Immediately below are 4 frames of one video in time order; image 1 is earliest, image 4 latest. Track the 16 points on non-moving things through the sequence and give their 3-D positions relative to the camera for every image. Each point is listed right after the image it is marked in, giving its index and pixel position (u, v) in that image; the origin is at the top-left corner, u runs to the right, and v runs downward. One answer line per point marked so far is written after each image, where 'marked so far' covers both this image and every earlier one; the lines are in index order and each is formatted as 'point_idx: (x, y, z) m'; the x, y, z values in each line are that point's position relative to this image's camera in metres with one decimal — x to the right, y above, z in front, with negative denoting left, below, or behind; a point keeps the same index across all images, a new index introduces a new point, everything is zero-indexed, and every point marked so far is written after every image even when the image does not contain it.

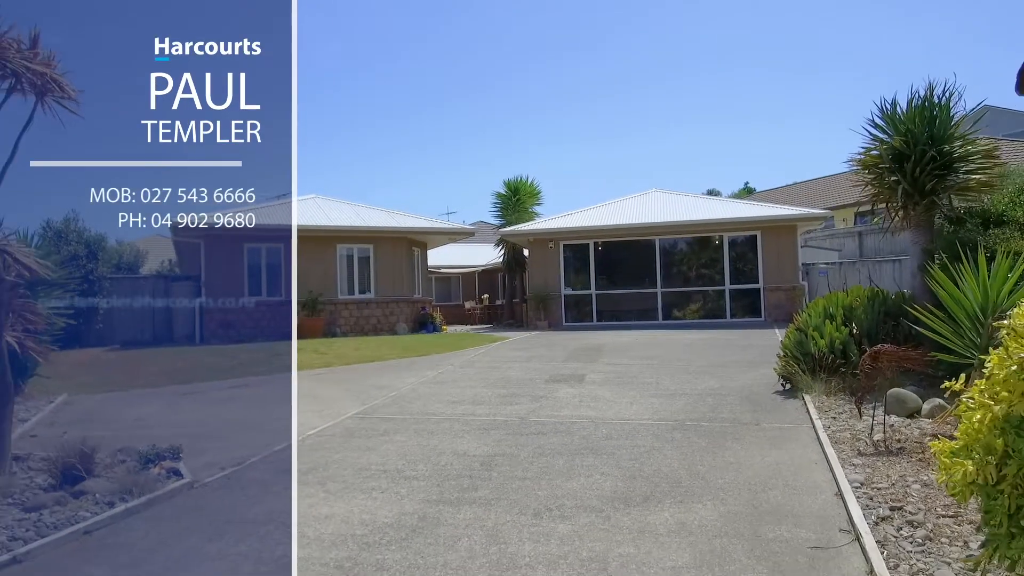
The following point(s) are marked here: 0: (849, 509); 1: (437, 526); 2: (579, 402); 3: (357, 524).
0: (+2.3, -1.5, +5.6) m
1: (-0.5, -1.7, +5.7) m
2: (+0.9, -1.5, +10.7) m
3: (-1.1, -1.7, +5.9) m
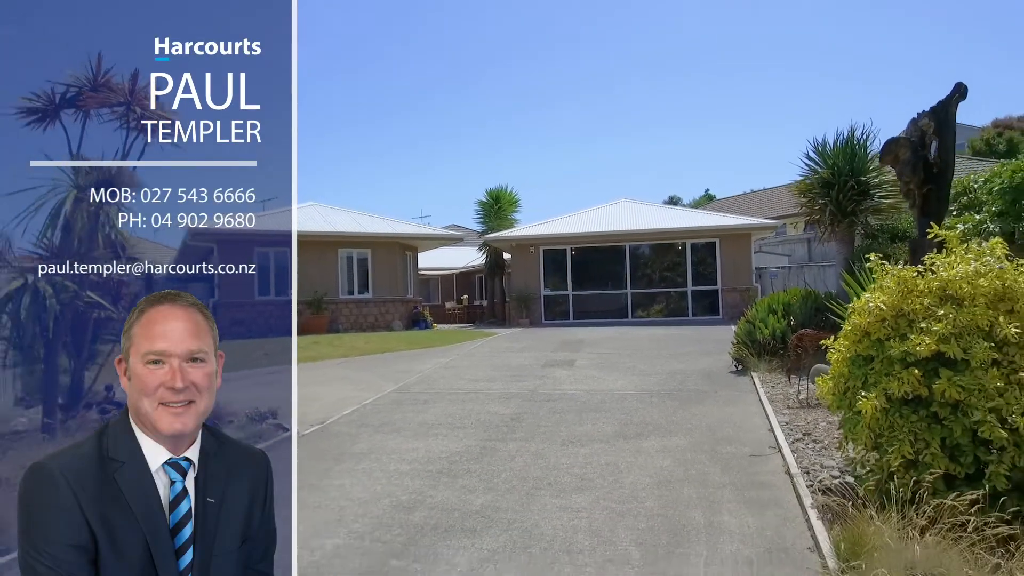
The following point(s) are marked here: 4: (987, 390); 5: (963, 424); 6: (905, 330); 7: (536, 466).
0: (+2.7, -1.5, +8.2) m
1: (-0.2, -1.7, +8.2) m
2: (+1.0, -1.5, +13.3) m
3: (-0.8, -1.7, +8.4) m
4: (+2.9, -0.6, +5.0) m
5: (+2.8, -0.8, +5.0) m
6: (+2.6, -0.3, +5.4) m
7: (+0.2, -1.7, +7.5) m
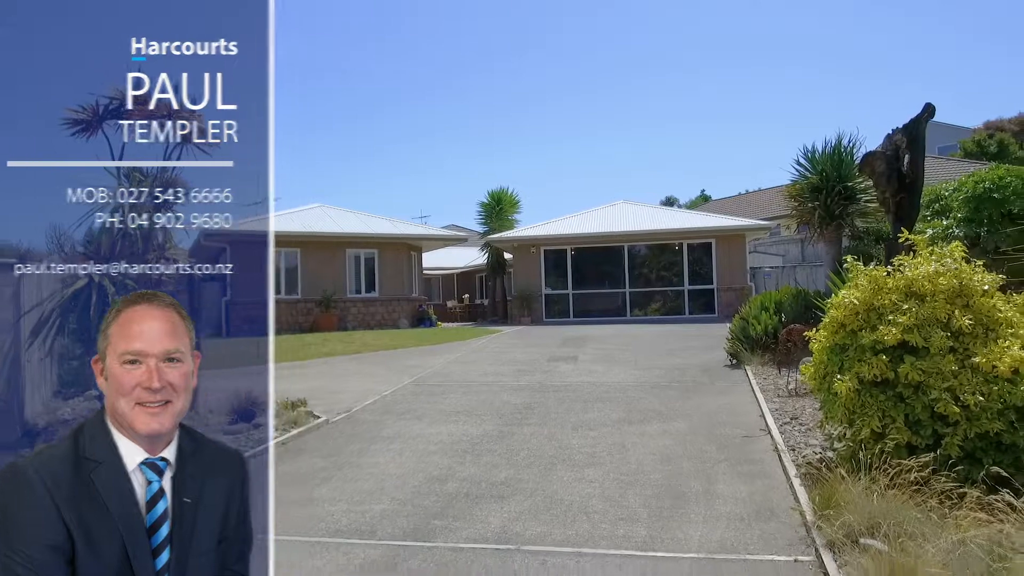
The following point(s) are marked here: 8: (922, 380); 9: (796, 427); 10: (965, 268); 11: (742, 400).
0: (+2.8, -1.5, +9.1) m
1: (0.0, -1.6, +9.1) m
2: (+1.2, -1.5, +14.1) m
3: (-0.6, -1.7, +9.2) m
4: (+3.1, -0.6, +5.9) m
5: (+3.0, -0.8, +5.9) m
6: (+2.8, -0.3, +6.3) m
7: (+0.4, -1.6, +8.4) m
8: (+3.0, -0.7, +5.9) m
9: (+3.0, -1.5, +8.5) m
10: (+3.5, +0.2, +6.2) m
11: (+2.9, -1.4, +10.4) m
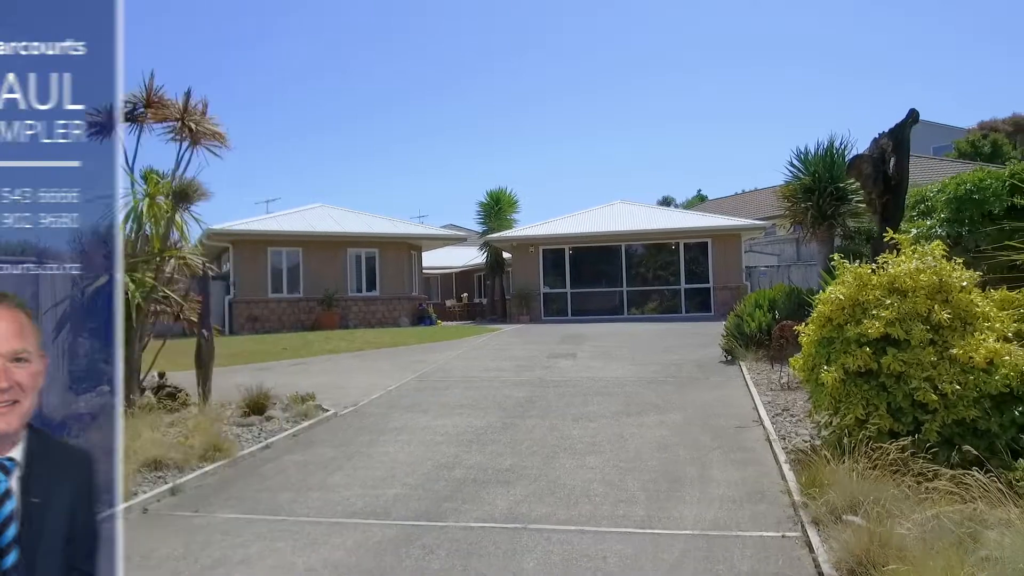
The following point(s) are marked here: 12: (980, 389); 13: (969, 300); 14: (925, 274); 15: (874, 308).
0: (+2.9, -1.4, +9.4) m
1: (0.0, -1.6, +9.5) m
2: (+1.2, -1.5, +14.5) m
3: (-0.6, -1.6, +9.6) m
4: (+3.2, -0.6, +6.2) m
5: (+3.0, -0.8, +6.3) m
6: (+2.9, -0.2, +6.7) m
7: (+0.4, -1.6, +8.7) m
8: (+3.0, -0.6, +6.3) m
9: (+3.0, -1.4, +8.9) m
10: (+3.5, +0.2, +6.6) m
11: (+3.0, -1.4, +10.8) m
12: (+3.5, -0.8, +6.1) m
13: (+3.6, -0.1, +6.4) m
14: (+3.4, +0.1, +6.6) m
15: (+2.9, -0.2, +6.6) m
